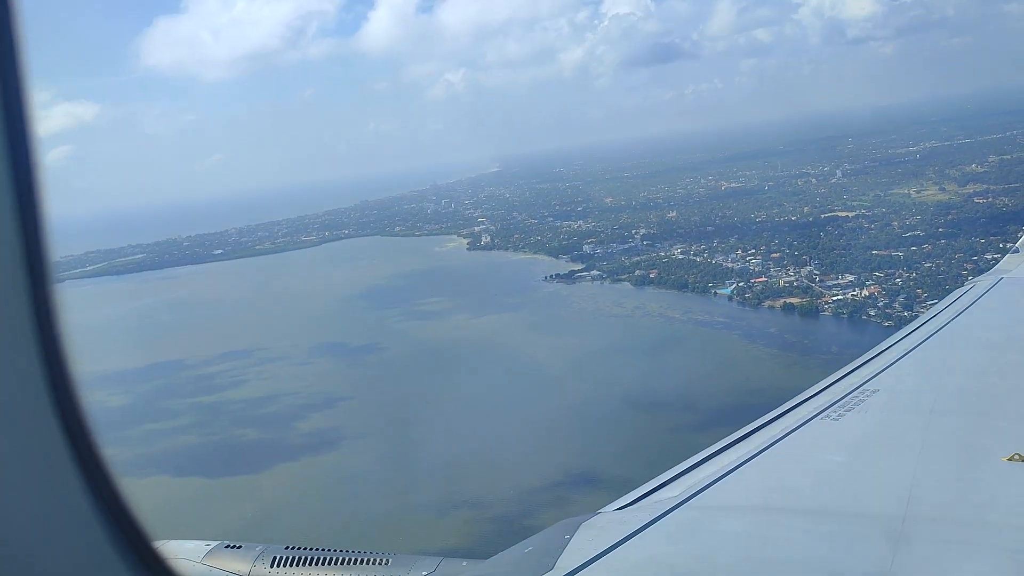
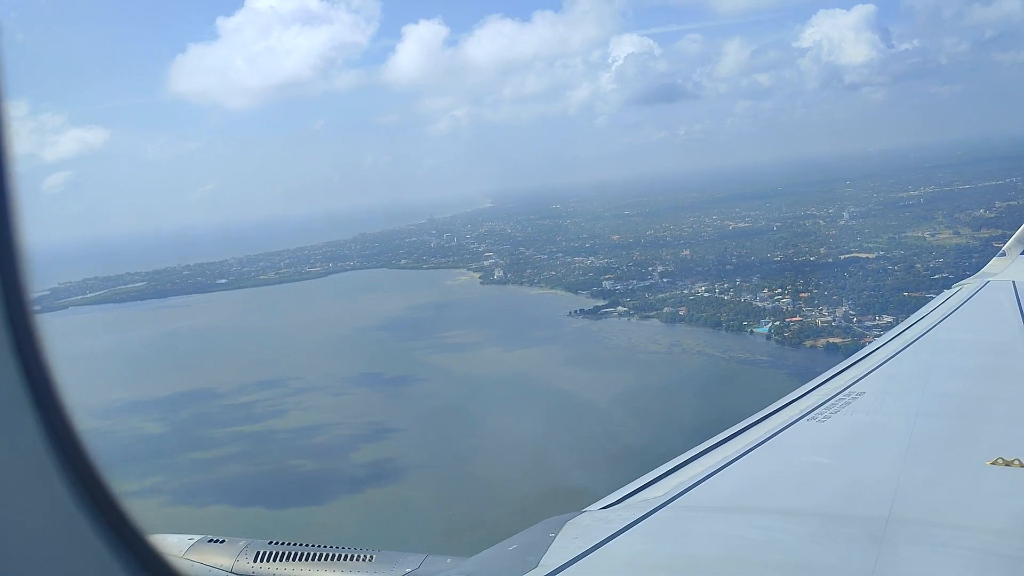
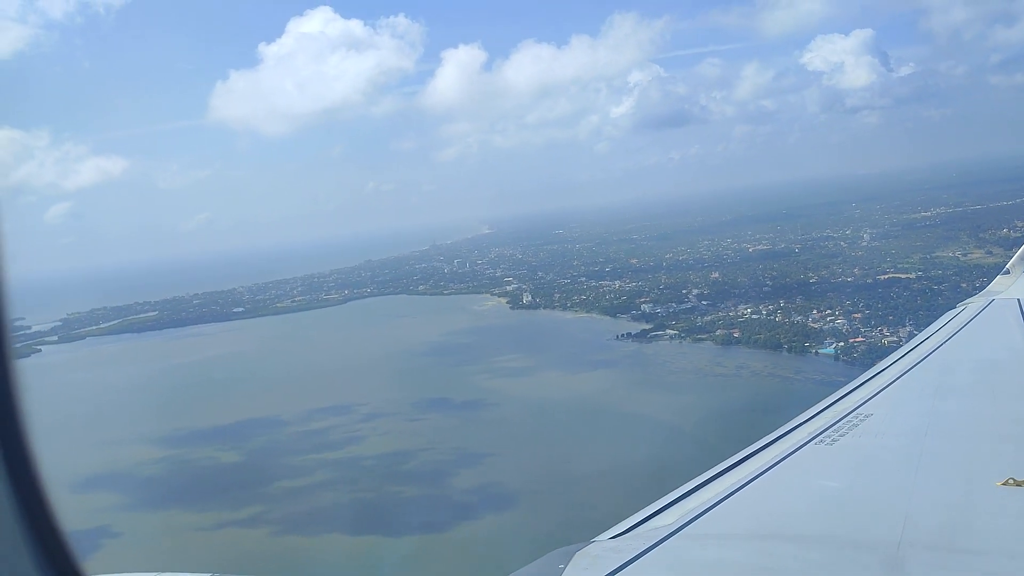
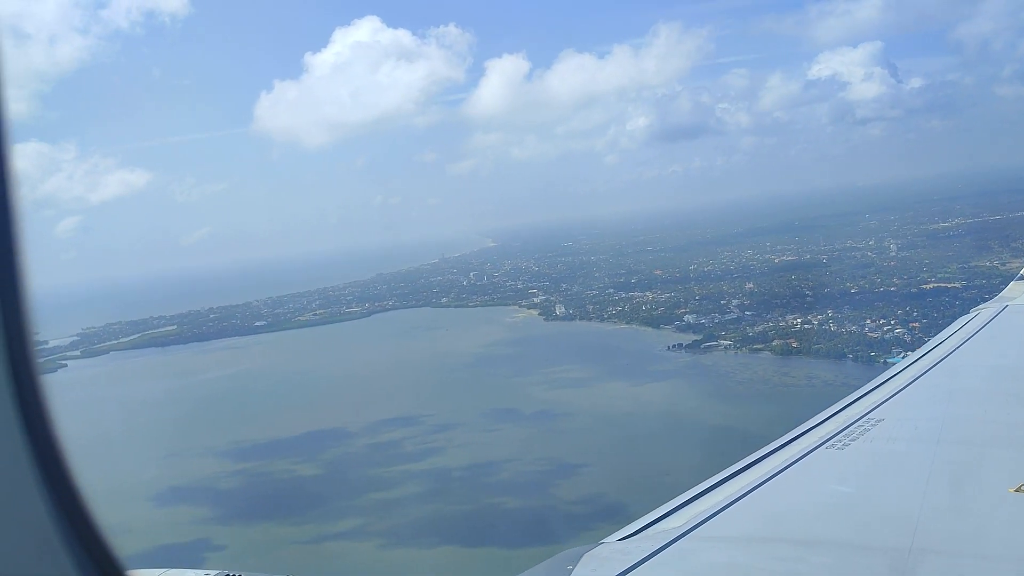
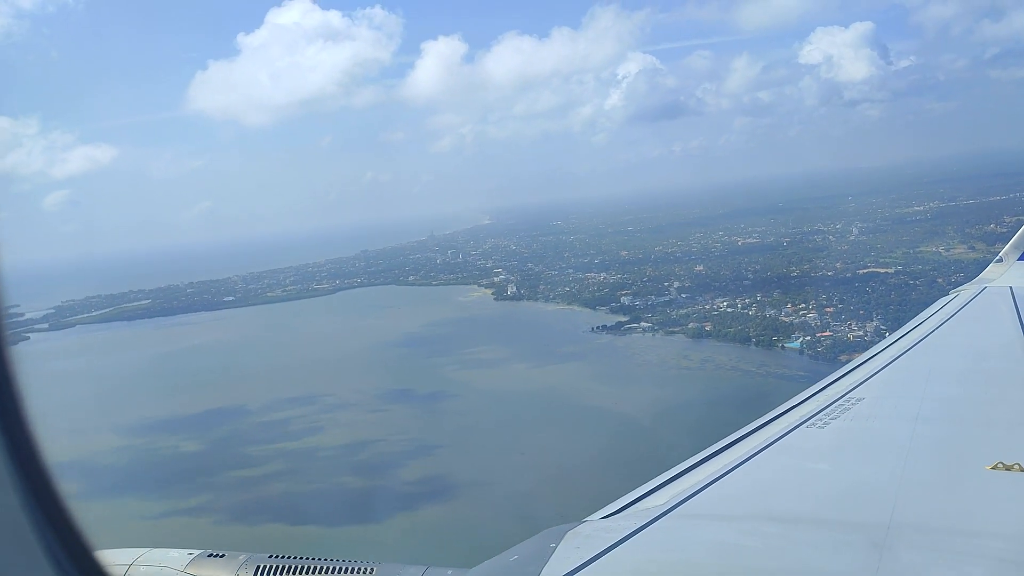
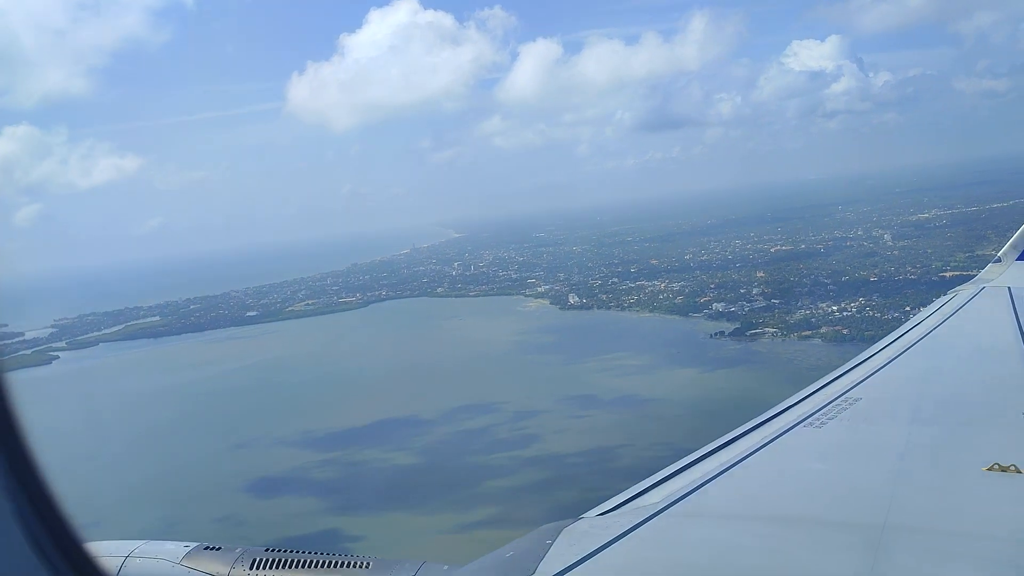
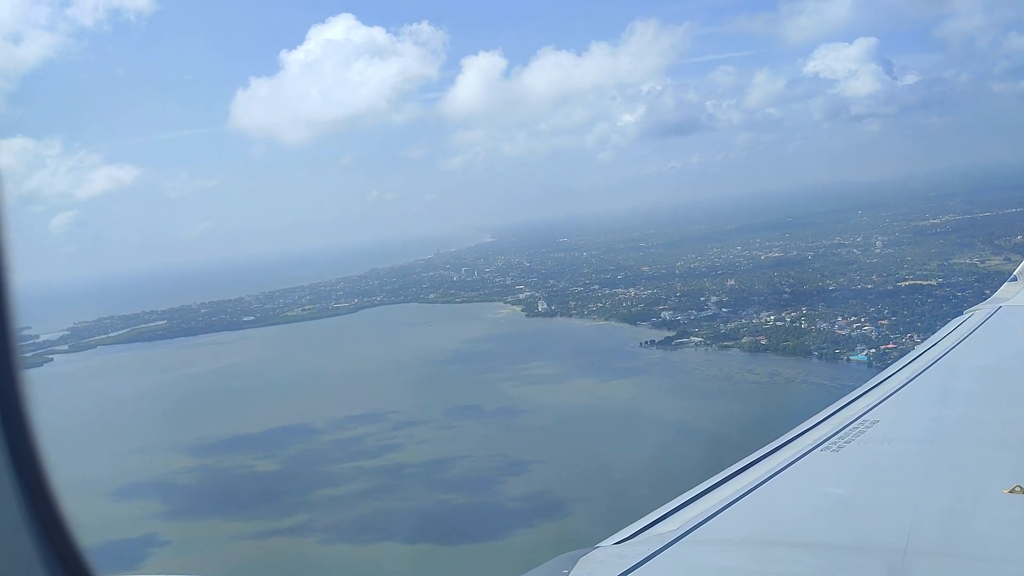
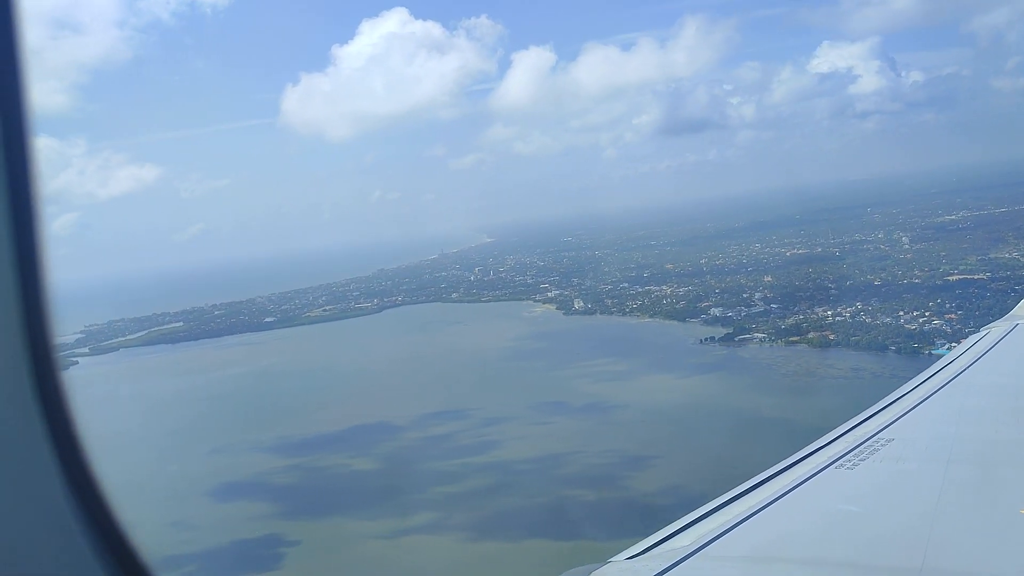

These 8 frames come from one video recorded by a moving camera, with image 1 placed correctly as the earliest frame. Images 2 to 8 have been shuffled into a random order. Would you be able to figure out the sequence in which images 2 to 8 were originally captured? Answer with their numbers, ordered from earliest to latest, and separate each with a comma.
2, 5, 3, 7, 4, 8, 6
